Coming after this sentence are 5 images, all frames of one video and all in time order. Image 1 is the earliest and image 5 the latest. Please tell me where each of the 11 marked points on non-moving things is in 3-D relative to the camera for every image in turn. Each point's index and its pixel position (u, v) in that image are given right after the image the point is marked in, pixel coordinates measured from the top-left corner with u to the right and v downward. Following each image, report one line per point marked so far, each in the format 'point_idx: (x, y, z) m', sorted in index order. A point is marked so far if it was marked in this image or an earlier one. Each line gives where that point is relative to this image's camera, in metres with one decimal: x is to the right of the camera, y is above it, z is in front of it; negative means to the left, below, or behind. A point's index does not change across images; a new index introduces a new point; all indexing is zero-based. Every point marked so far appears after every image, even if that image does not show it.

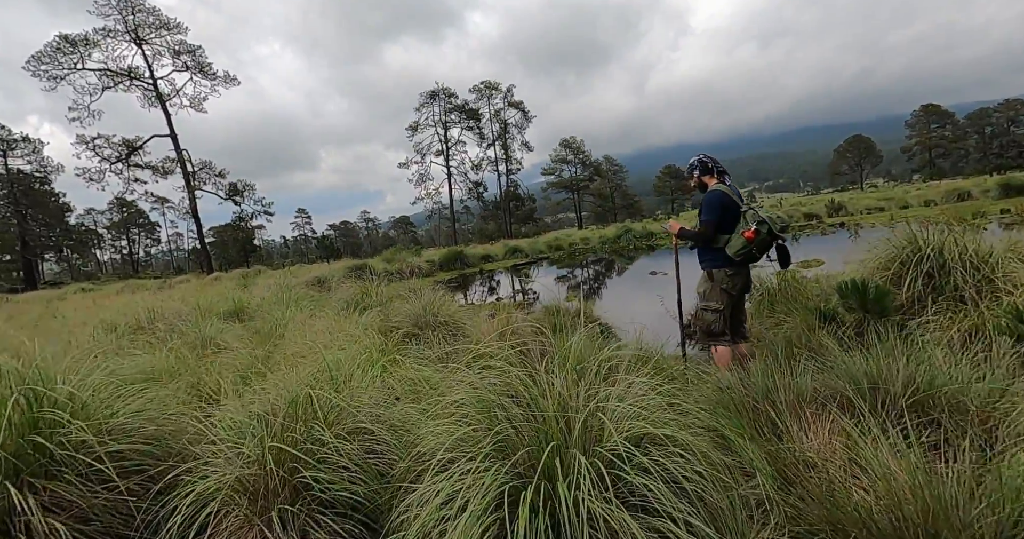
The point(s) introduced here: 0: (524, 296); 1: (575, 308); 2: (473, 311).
0: (+0.4, -0.9, +19.5) m
1: (+1.1, -0.7, +10.2) m
2: (-0.8, -0.8, +10.3) m
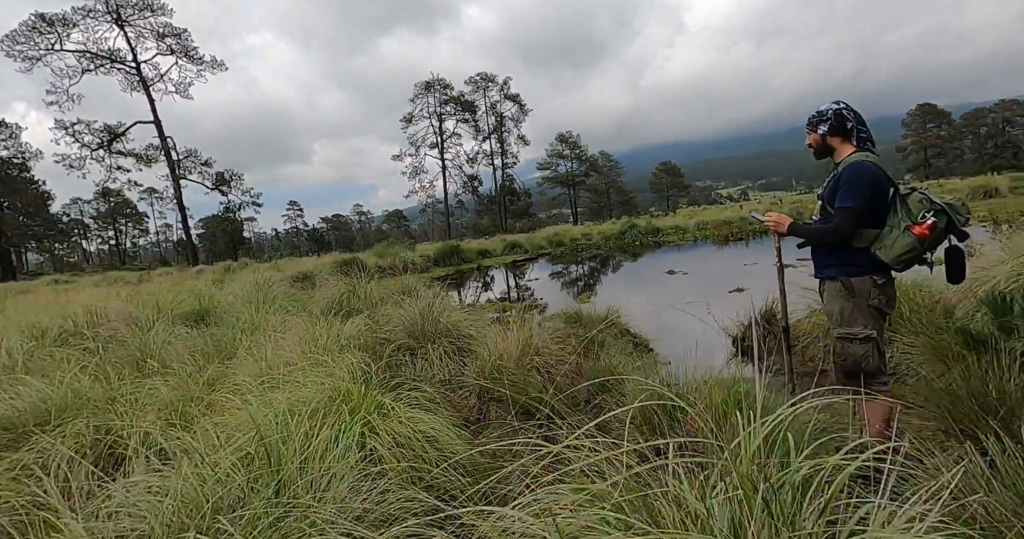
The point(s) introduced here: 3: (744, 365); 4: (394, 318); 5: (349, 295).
0: (+0.5, -0.8, +17.9) m
1: (+1.3, -0.7, +8.6) m
2: (-0.6, -0.7, +8.8) m
3: (+2.9, -1.2, +7.1) m
4: (-1.5, -0.6, +7.2) m
5: (-2.8, -0.4, +9.8) m
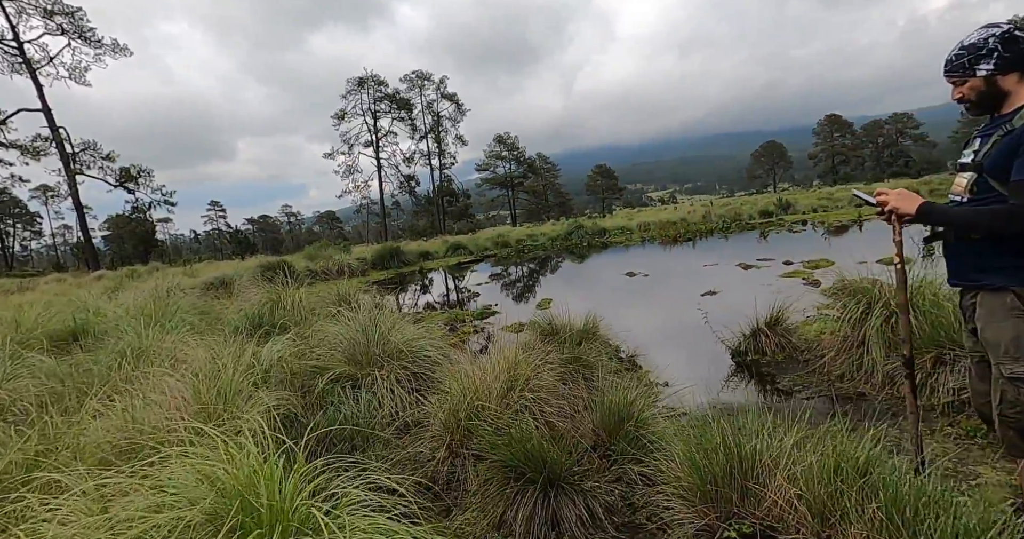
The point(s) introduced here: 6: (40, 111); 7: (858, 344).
0: (-1.0, -0.9, +16.5) m
1: (+0.8, -0.7, +7.4) m
2: (-1.1, -0.8, +7.3) m
3: (+2.5, -1.2, +6.0) m
4: (-1.8, -0.7, +5.6) m
5: (-3.4, -0.5, +8.1) m
6: (-12.8, +4.4, +15.4) m
7: (+3.4, -0.7, +5.6) m
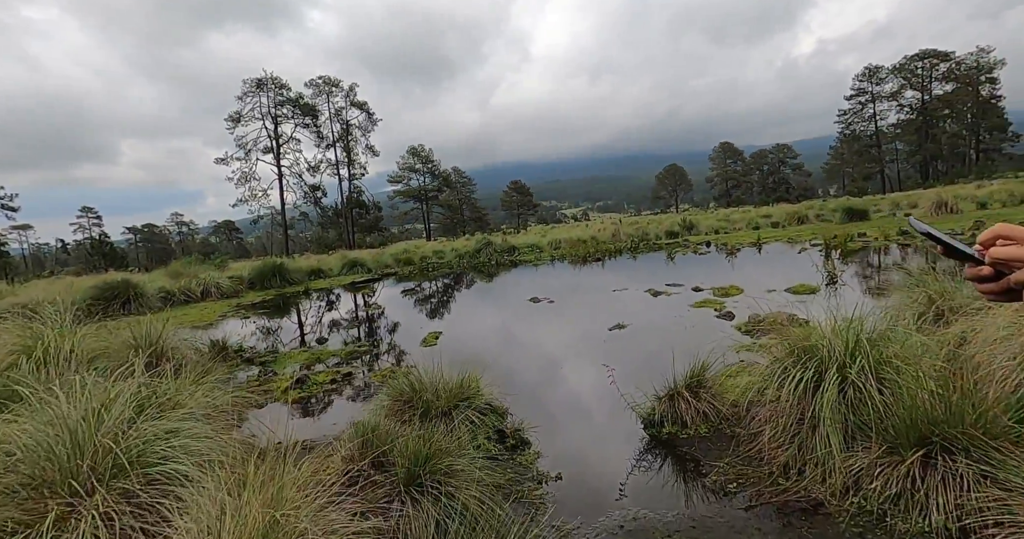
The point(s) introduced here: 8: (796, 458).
0: (-3.8, -1.5, +14.3) m
1: (-0.6, -1.2, +5.6) m
2: (-2.5, -1.2, +5.2) m
3: (+1.2, -1.7, +4.5) m
4: (-3.0, -1.0, +3.4) m
5: (-4.9, -0.9, +5.6) m
6: (-15.3, +3.9, +11.6) m
7: (+2.2, -1.1, +4.2) m
8: (+2.1, -1.4, +4.1) m
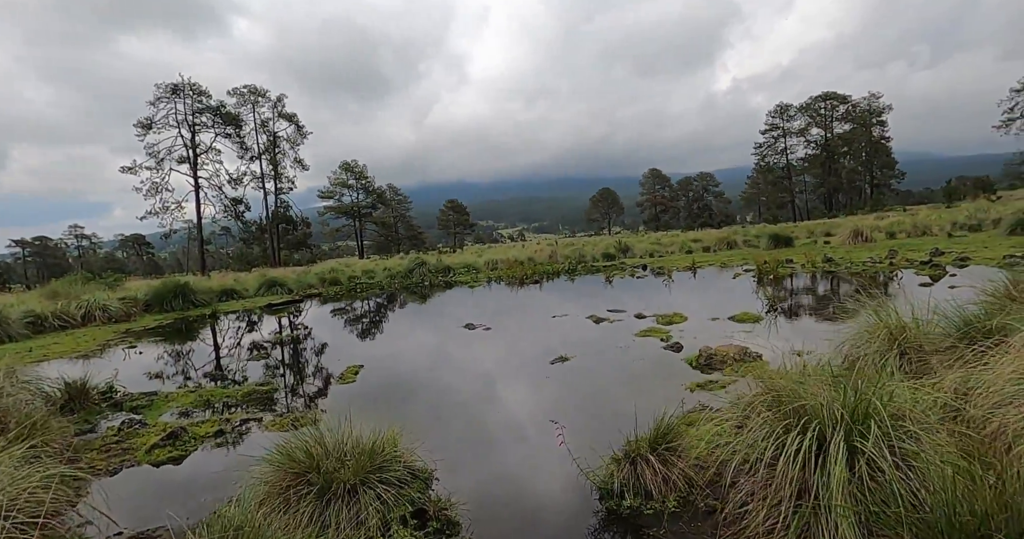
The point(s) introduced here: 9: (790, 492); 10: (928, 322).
0: (-5.4, -2.0, +12.6) m
1: (-1.2, -1.4, +4.4) m
2: (-3.0, -1.4, +3.8) m
3: (+0.8, -1.9, +3.5) m
4: (-3.3, -1.2, +2.0) m
5: (-5.5, -1.1, +3.9) m
6: (-16.4, +3.6, +8.8) m
7: (+1.7, -1.4, +3.3) m
8: (+1.6, -1.6, +3.2) m
9: (+1.7, -1.4, +3.4) m
10: (+4.5, -0.6, +6.1) m
